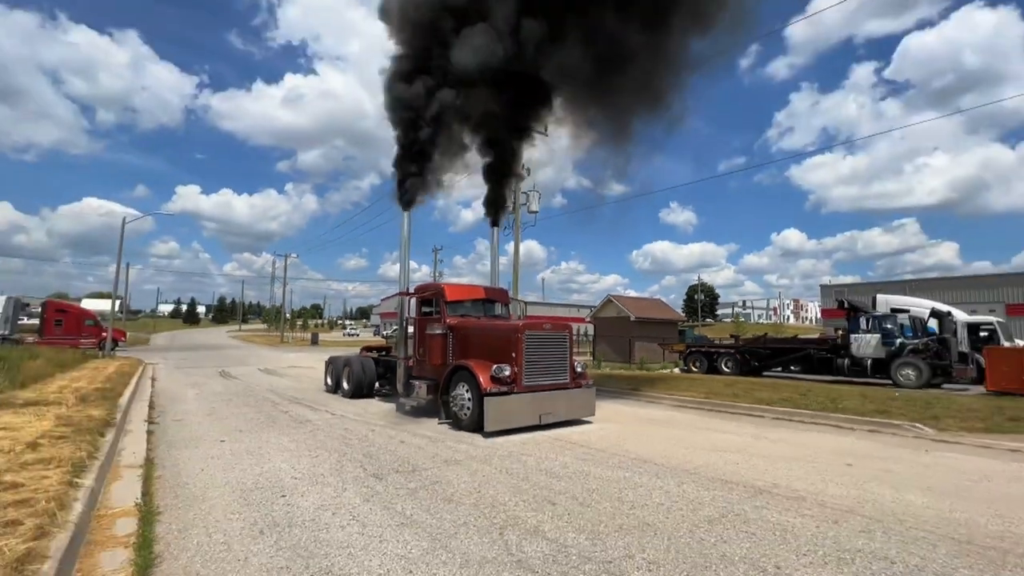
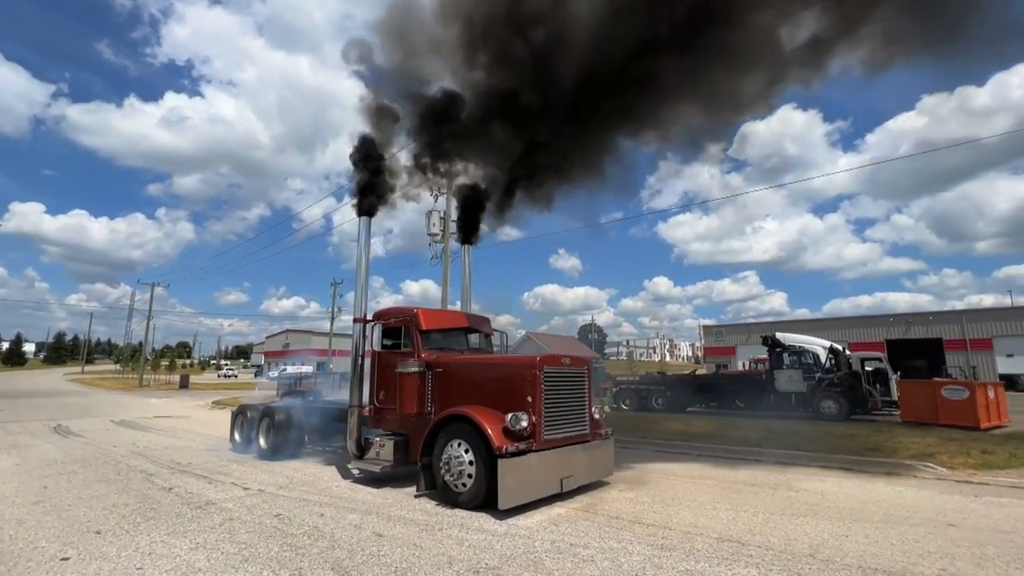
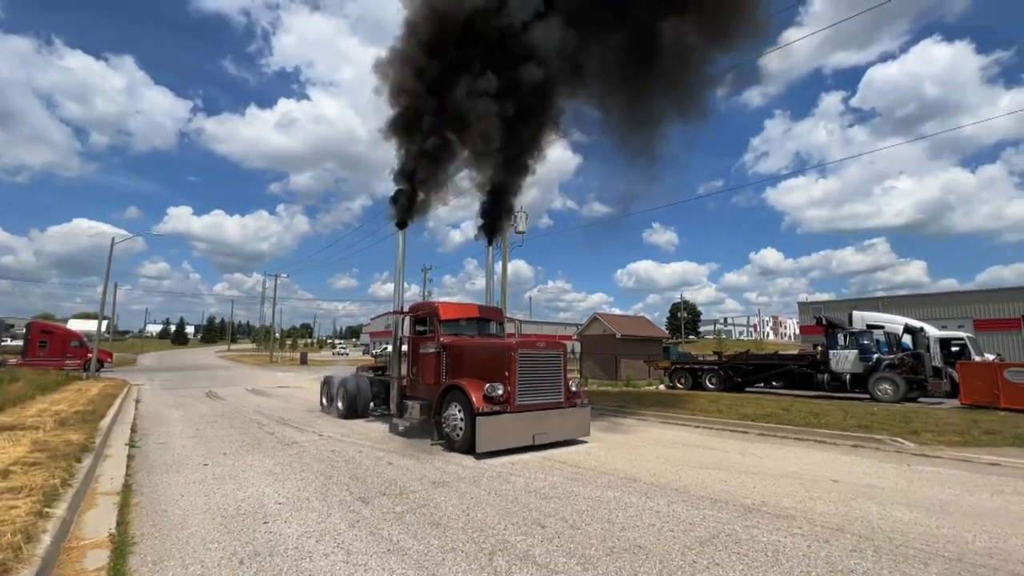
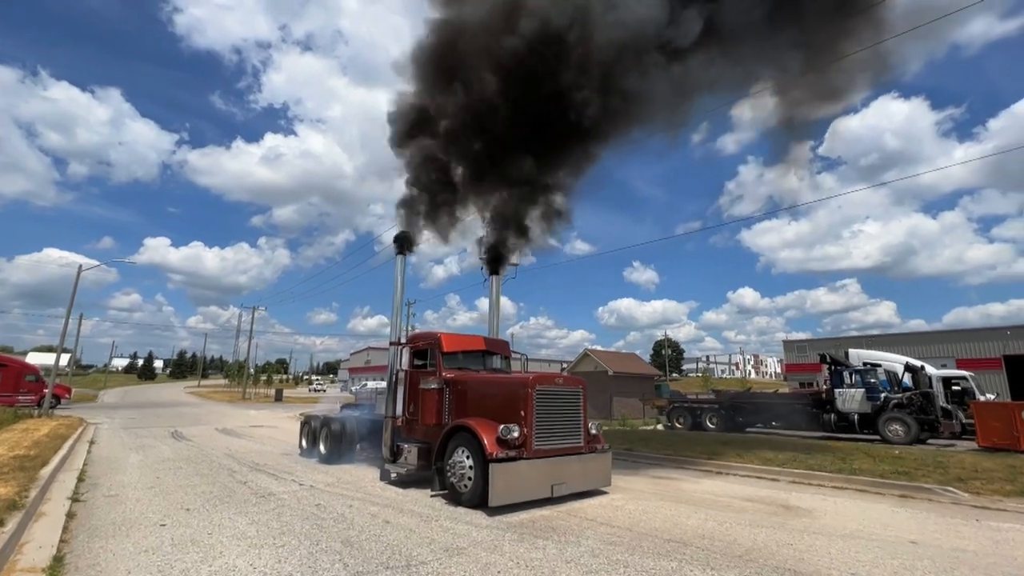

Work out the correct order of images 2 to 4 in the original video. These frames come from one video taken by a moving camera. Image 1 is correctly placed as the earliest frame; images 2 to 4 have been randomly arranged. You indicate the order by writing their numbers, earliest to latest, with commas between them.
3, 4, 2
